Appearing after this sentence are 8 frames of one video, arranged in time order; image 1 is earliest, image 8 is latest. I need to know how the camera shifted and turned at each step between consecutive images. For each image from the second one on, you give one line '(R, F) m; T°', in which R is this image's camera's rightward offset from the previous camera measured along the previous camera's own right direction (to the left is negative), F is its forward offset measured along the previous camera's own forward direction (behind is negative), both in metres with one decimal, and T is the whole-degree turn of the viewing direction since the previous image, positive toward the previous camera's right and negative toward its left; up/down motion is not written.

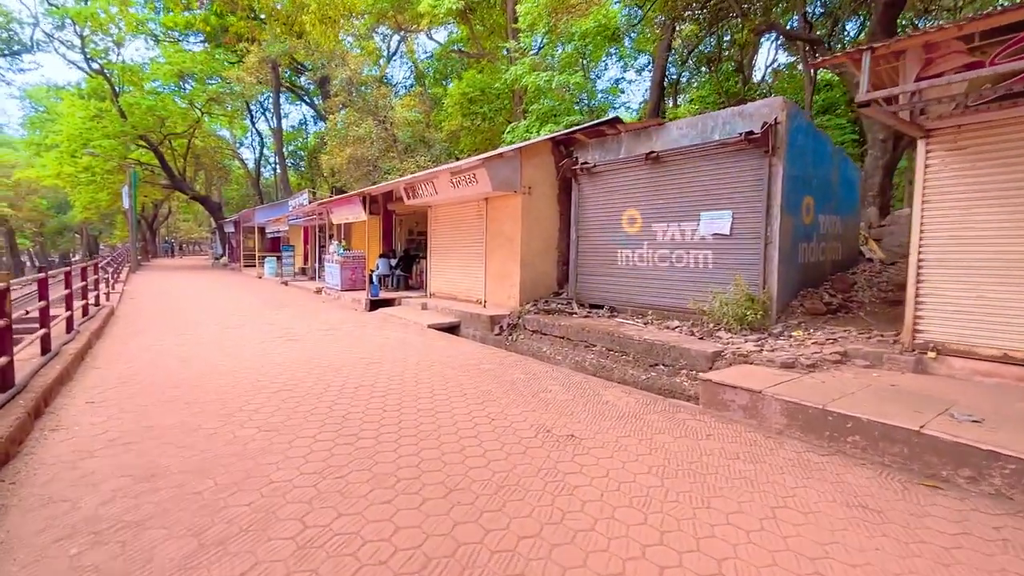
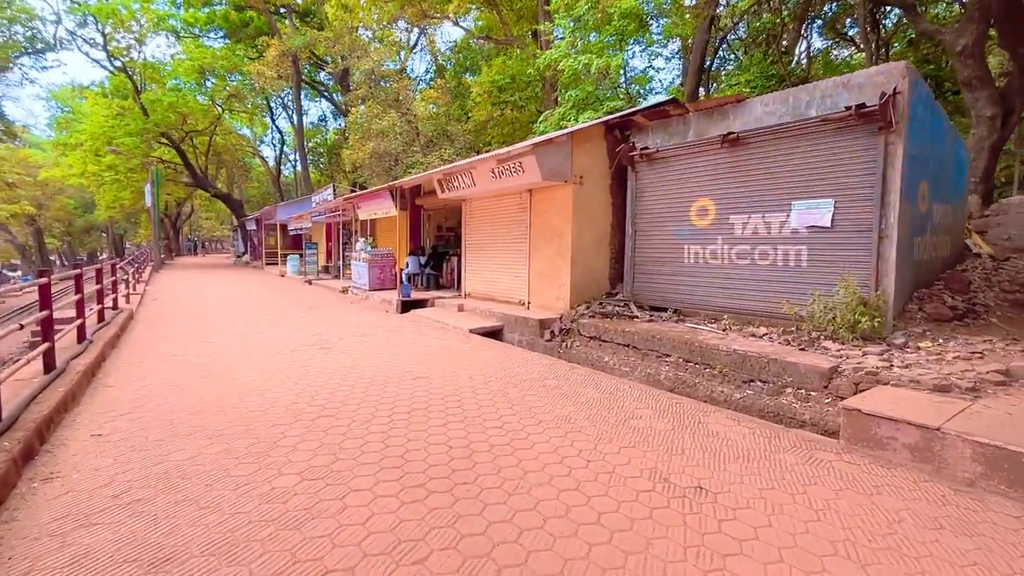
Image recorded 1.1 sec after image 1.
(-0.5, +0.8) m; -2°
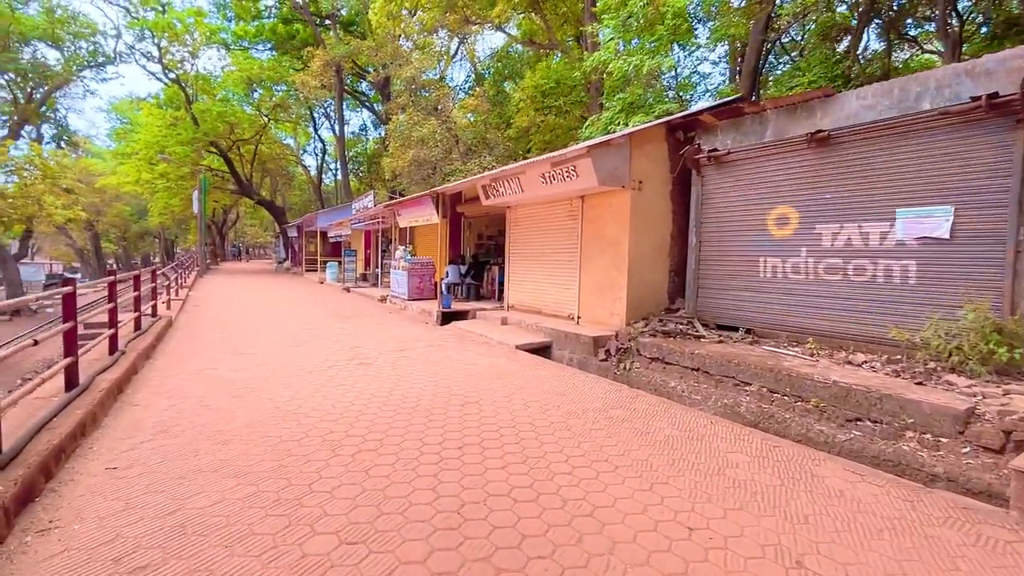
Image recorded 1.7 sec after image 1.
(-0.3, +0.5) m; -4°
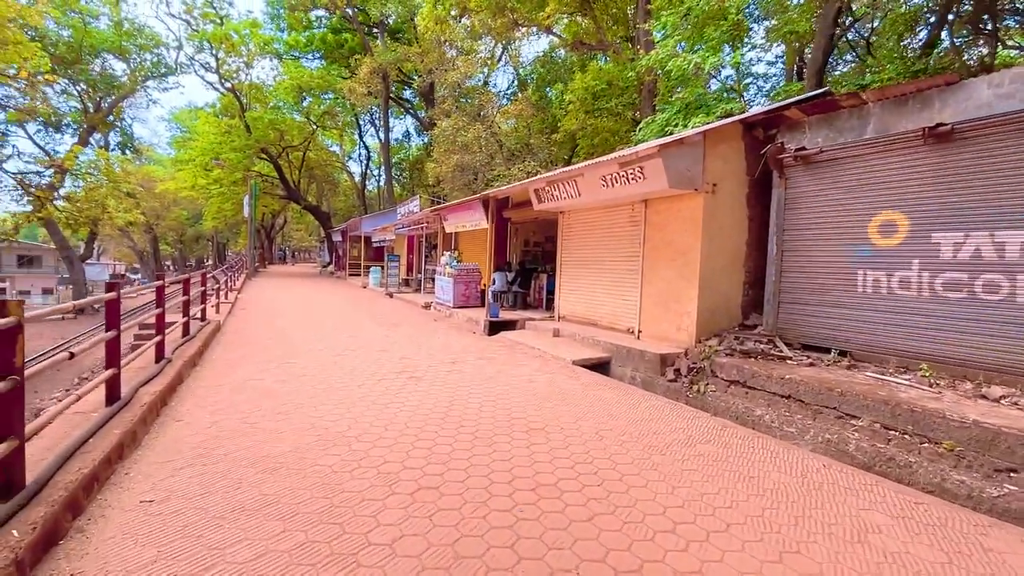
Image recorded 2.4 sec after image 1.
(-0.3, +0.5) m; -4°
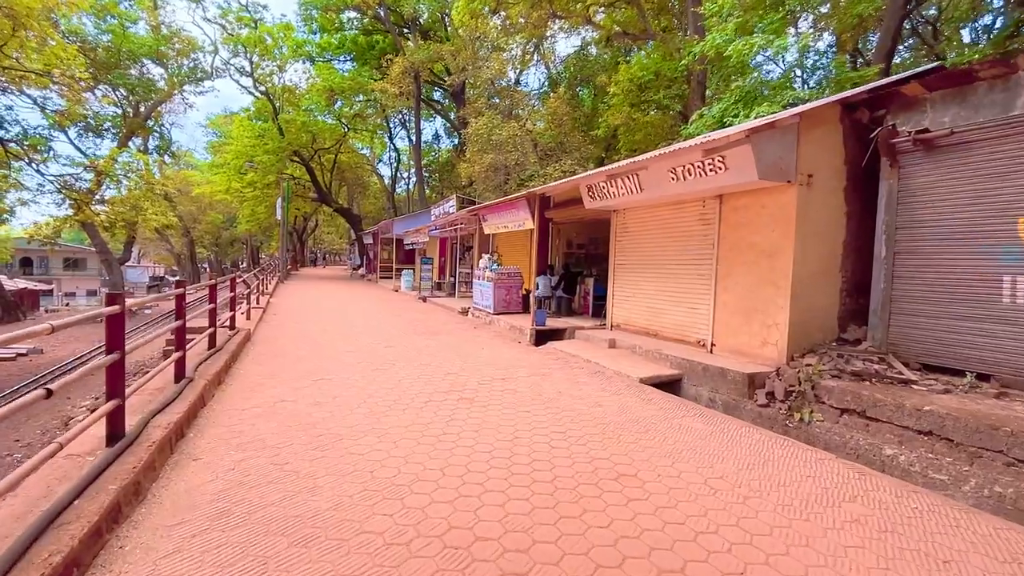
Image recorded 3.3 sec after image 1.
(-0.4, +0.7) m; -3°
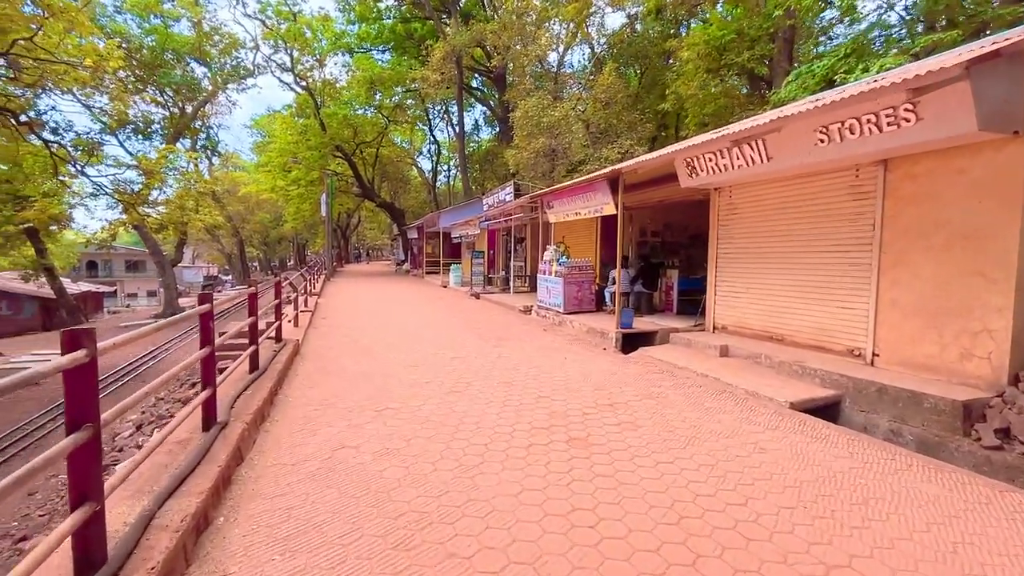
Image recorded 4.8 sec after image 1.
(-0.6, +1.1) m; -5°
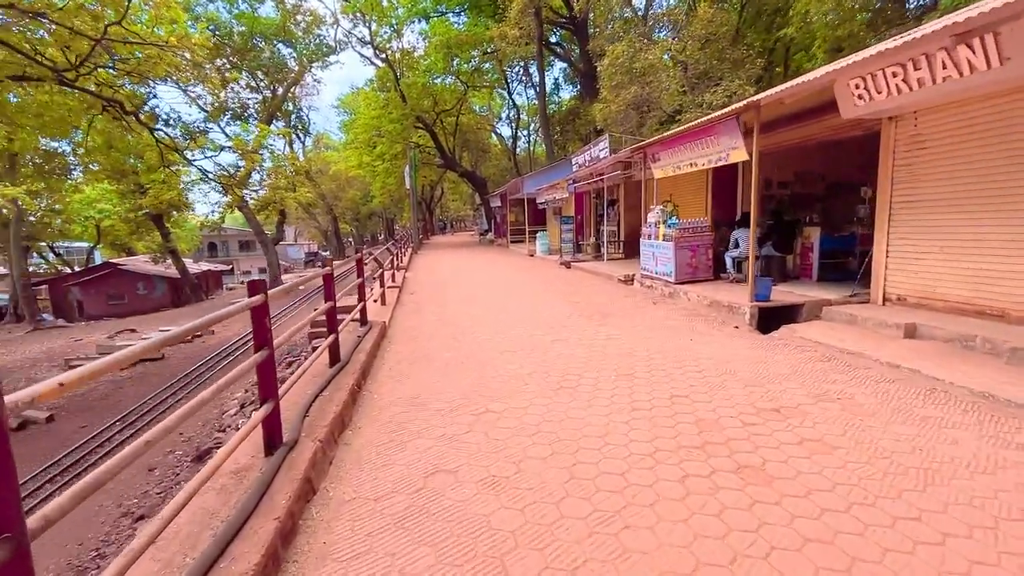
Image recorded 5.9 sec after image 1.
(-0.3, +0.9) m; -10°
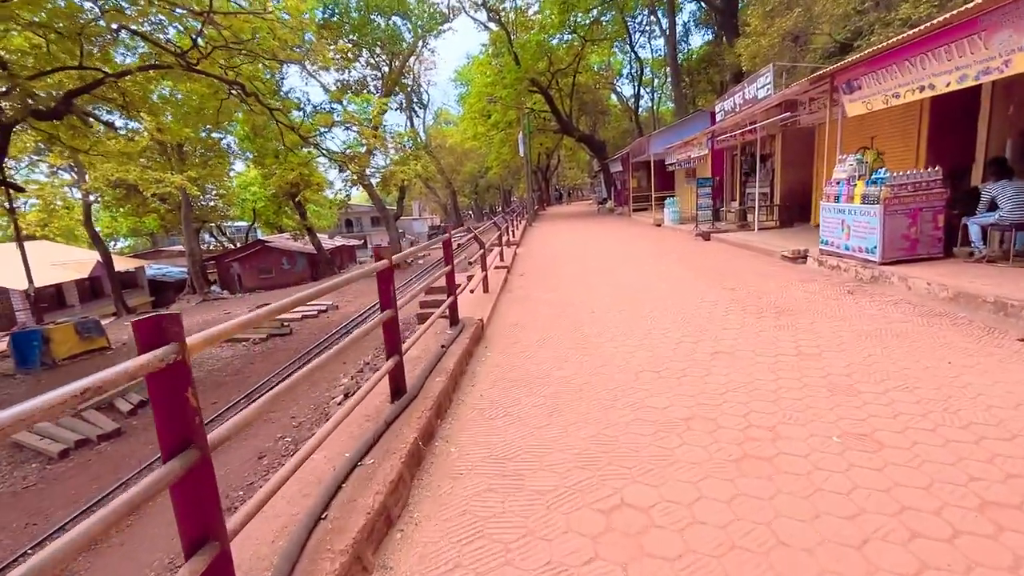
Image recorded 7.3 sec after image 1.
(-0.1, +1.4) m; -14°
